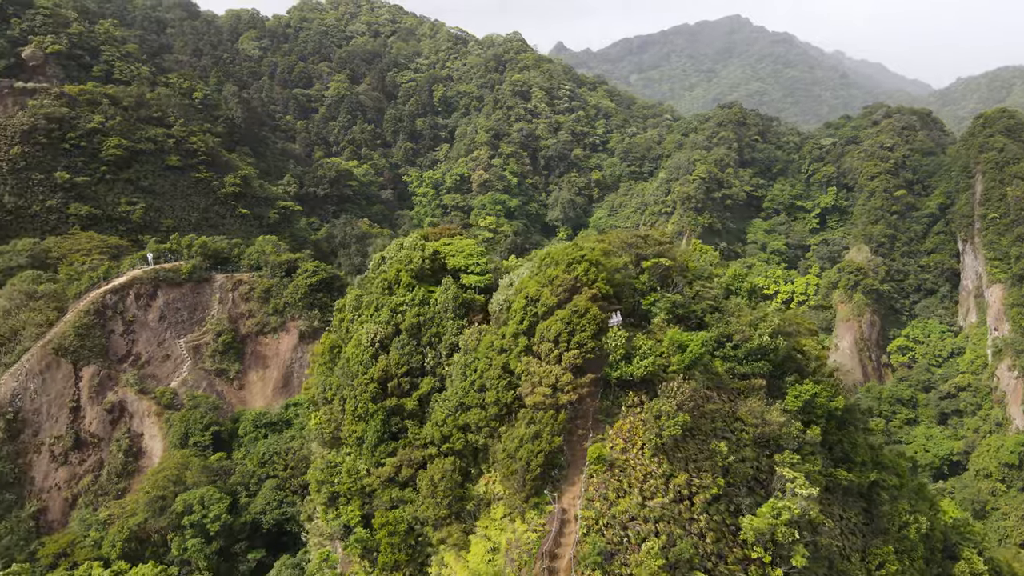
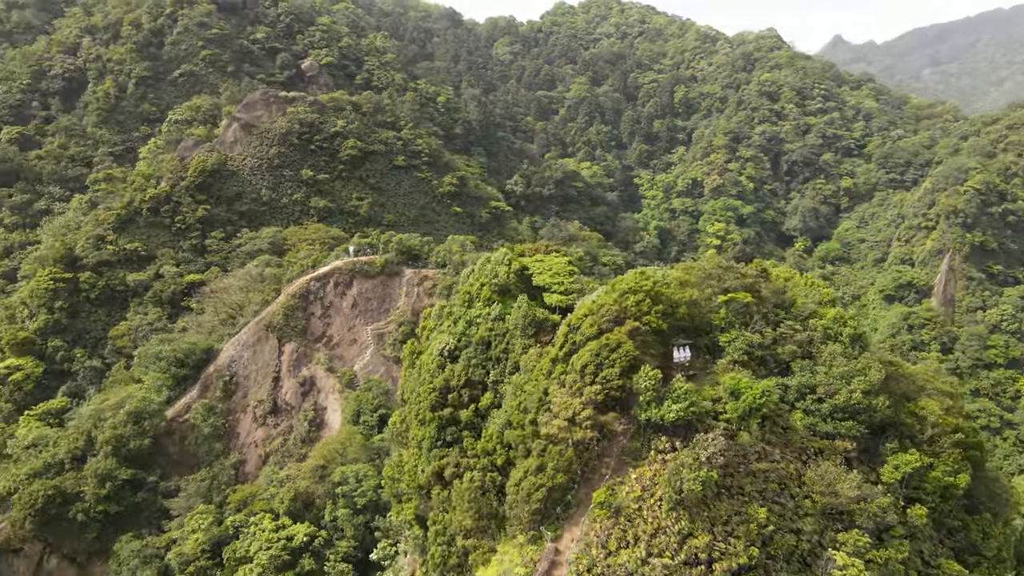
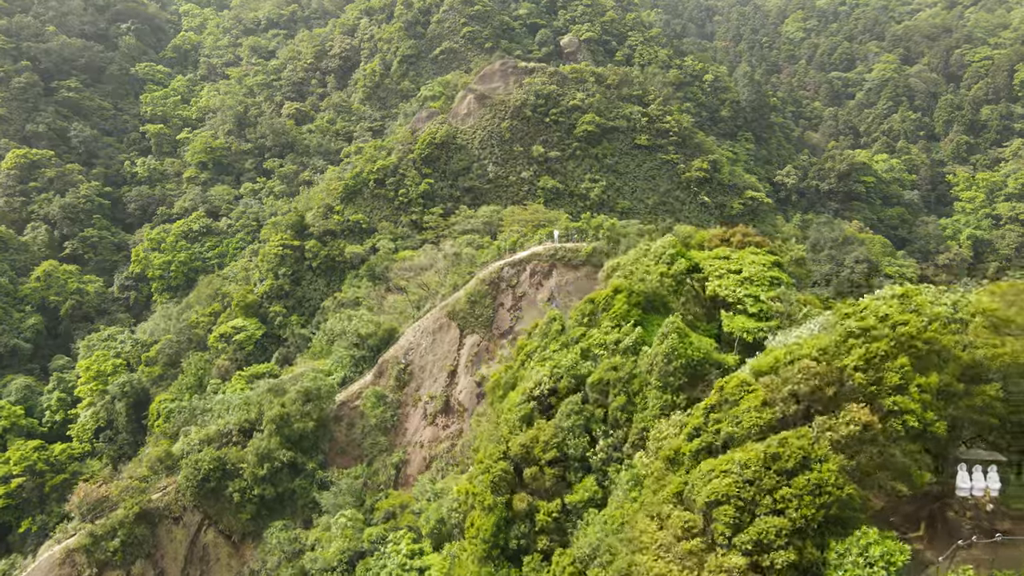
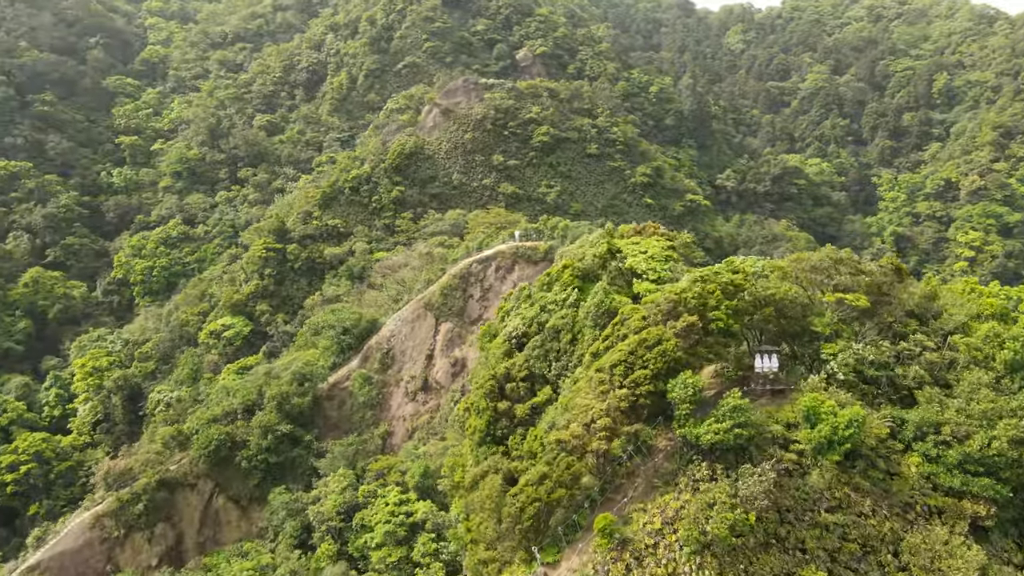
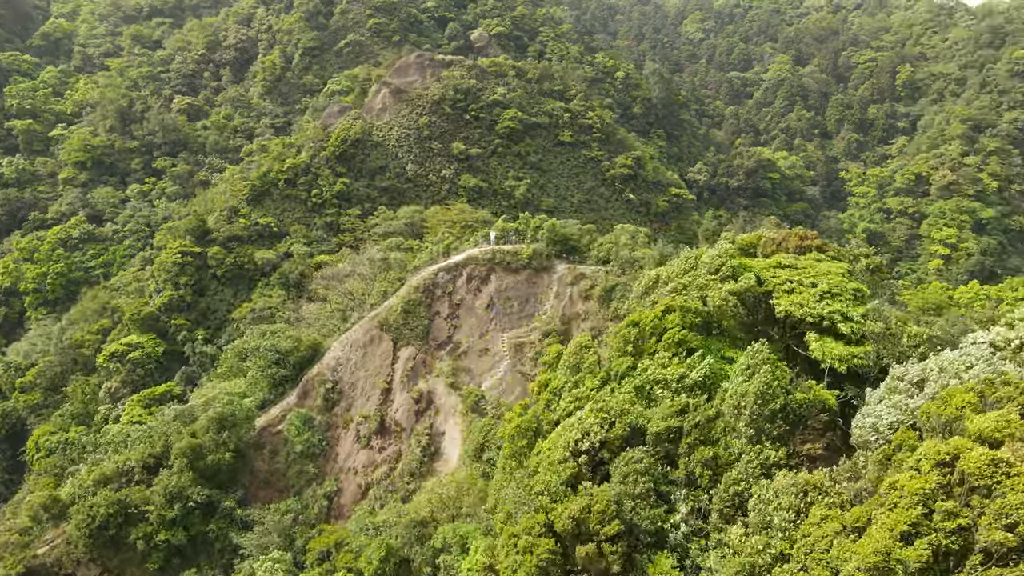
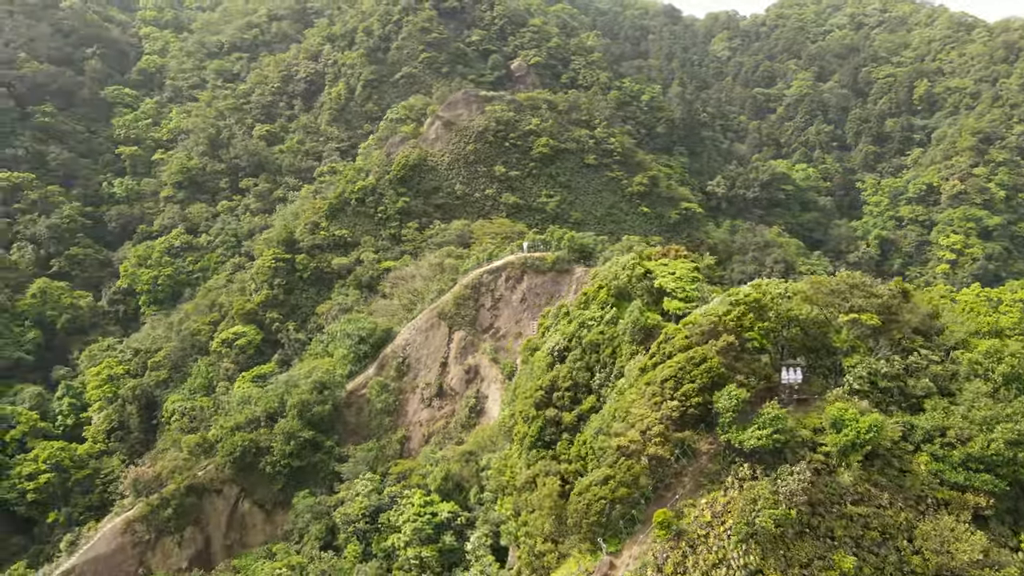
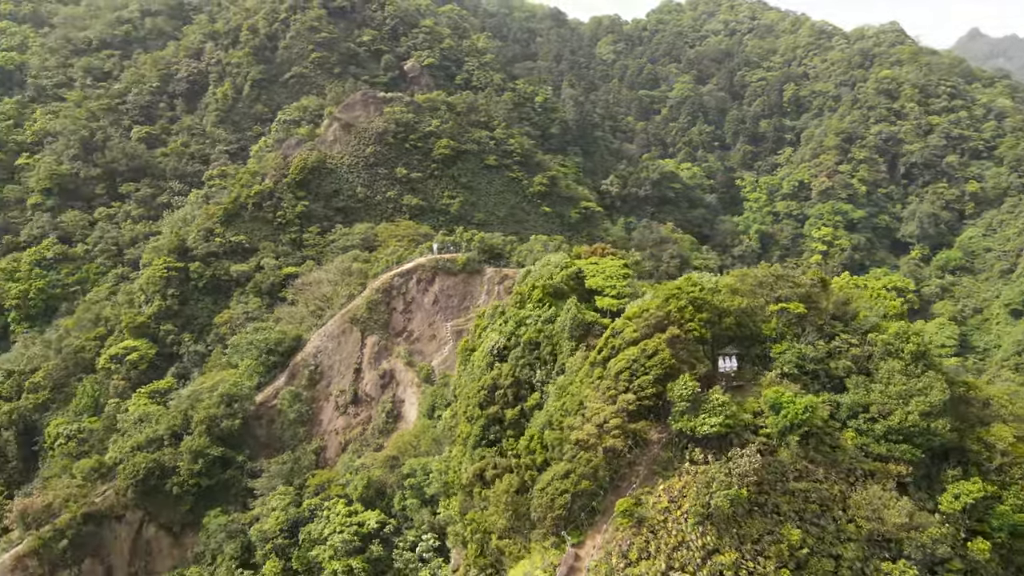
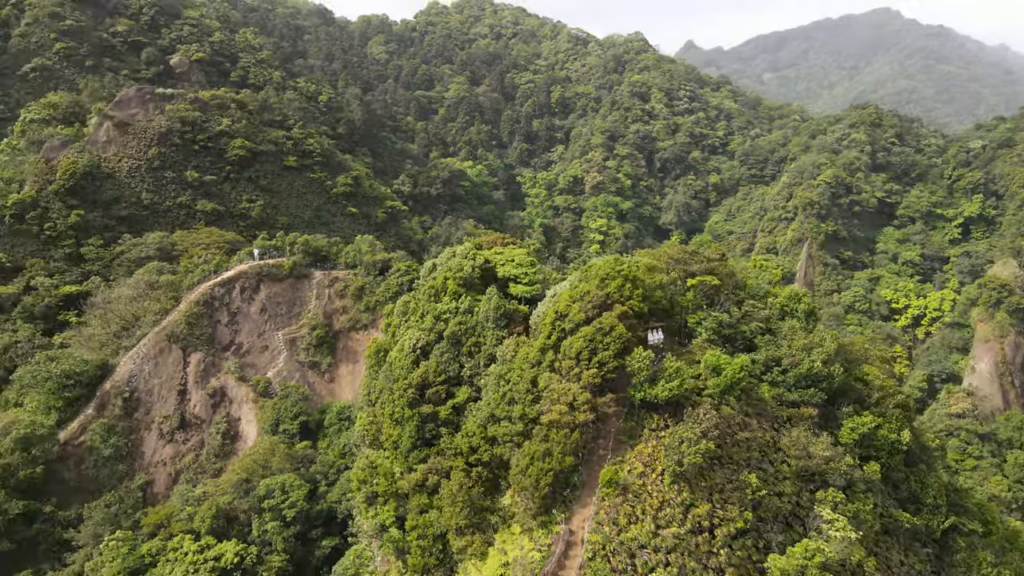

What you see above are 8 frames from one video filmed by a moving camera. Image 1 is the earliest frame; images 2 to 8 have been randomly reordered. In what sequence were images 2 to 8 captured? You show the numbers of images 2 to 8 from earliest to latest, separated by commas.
8, 2, 7, 6, 4, 3, 5
